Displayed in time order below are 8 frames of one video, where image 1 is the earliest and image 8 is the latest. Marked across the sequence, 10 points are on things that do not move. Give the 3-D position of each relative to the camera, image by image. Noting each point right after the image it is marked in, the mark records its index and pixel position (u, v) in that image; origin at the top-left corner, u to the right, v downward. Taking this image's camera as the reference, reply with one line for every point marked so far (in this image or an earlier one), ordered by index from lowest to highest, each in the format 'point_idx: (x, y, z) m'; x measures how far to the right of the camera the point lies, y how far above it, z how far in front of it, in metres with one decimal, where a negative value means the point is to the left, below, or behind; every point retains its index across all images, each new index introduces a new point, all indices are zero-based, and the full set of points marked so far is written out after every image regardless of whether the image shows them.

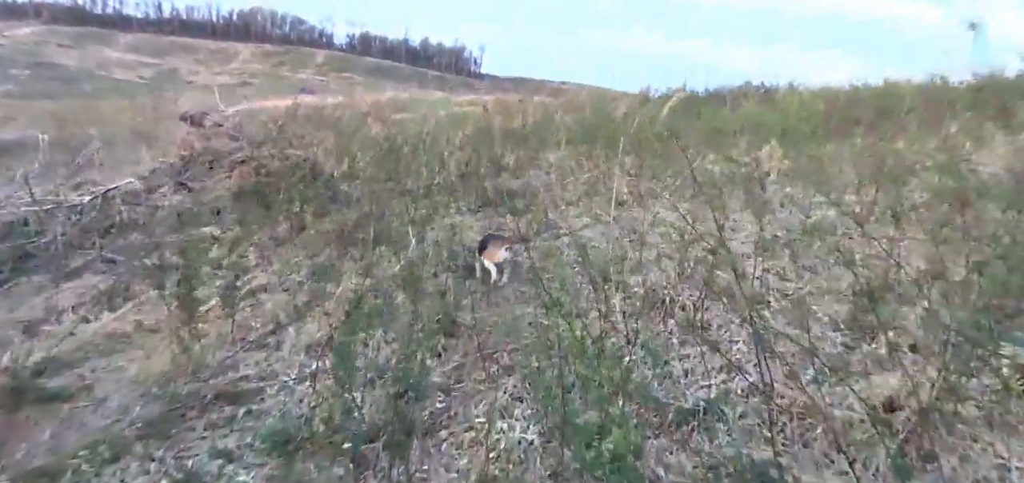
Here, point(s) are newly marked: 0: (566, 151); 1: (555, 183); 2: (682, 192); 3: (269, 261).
0: (+0.8, +1.4, +9.0) m
1: (+0.6, +0.7, +7.6) m
2: (+1.8, +0.5, +6.2) m
3: (-1.9, -0.2, +4.6) m
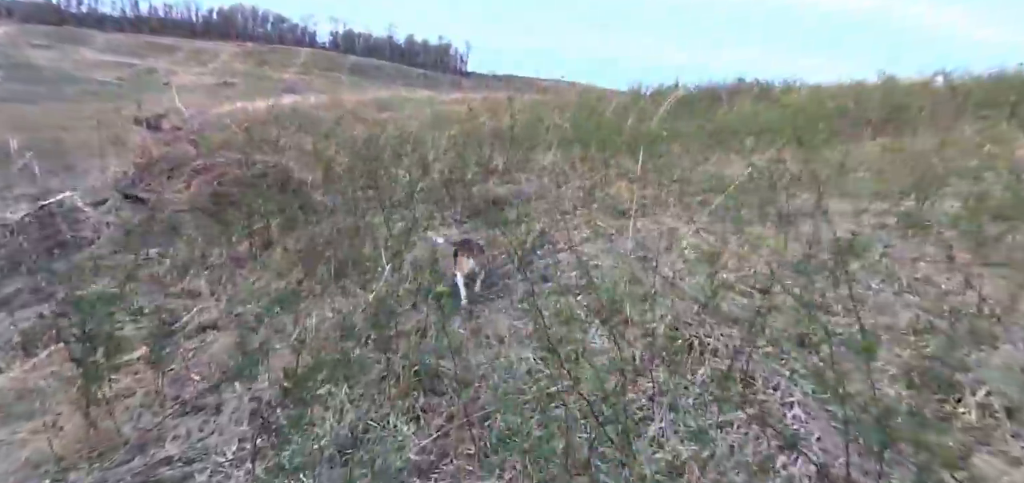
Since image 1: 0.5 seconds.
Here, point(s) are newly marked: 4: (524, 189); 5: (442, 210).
0: (+0.7, +1.3, +8.4) m
1: (+0.4, +0.6, +7.0) m
2: (+1.7, +0.4, +5.7) m
3: (-2.0, -0.3, +4.1) m
4: (+0.2, +0.6, +7.0) m
5: (-0.7, +0.3, +5.9) m
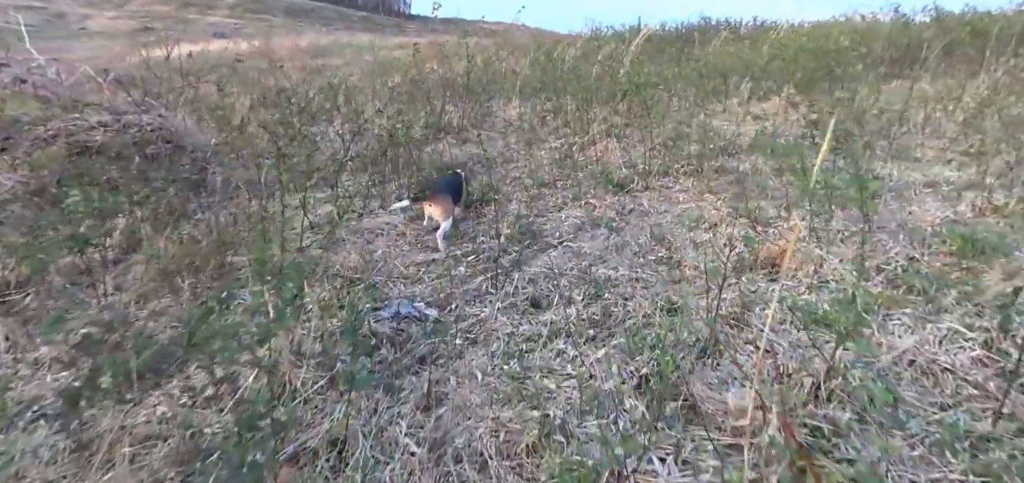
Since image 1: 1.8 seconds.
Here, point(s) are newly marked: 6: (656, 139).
0: (+0.2, +1.6, +7.0) m
1: (+0.1, +0.8, +5.6) m
2: (+1.4, +0.6, +4.4) m
3: (-2.1, -0.4, +2.6) m
4: (-0.2, +0.8, +5.6) m
5: (-1.0, +0.4, +4.4) m
6: (+1.3, +0.9, +5.3) m
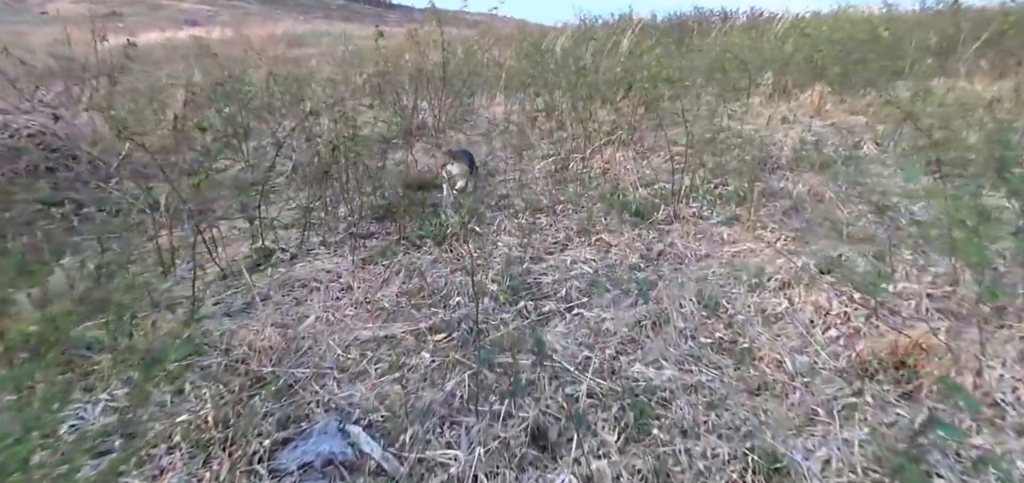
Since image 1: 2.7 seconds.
0: (0.0, +1.4, +5.9) m
1: (-0.1, +0.6, +4.6) m
2: (+1.4, +0.3, +3.5) m
3: (-2.1, -0.7, +1.5) m
4: (-0.3, +0.6, +4.6) m
5: (-1.1, +0.2, +3.4) m
6: (+1.2, +0.7, +4.3) m
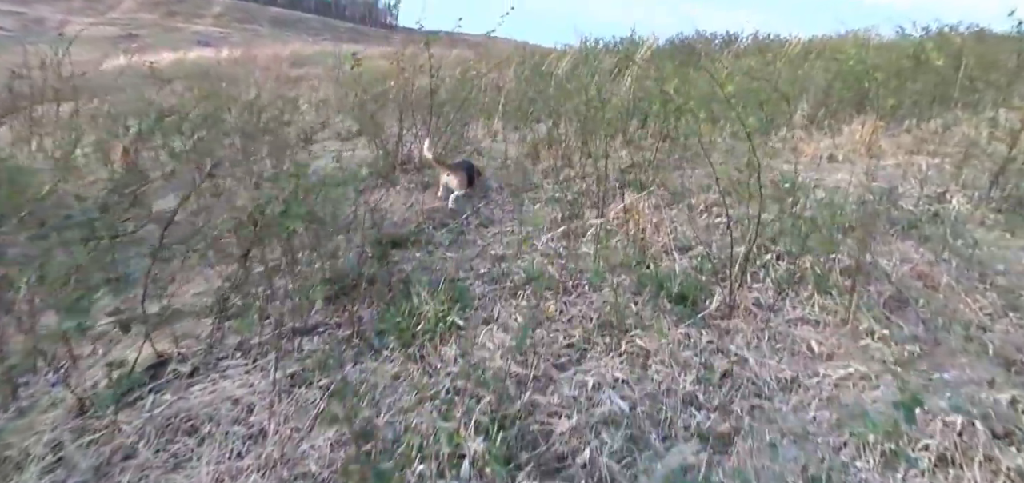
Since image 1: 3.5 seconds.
0: (0.0, +0.9, +5.1) m
1: (-0.1, +0.2, +3.7) m
2: (+1.3, -0.1, +2.6) m
3: (-2.1, -1.1, +0.6) m
4: (-0.3, +0.1, +3.7) m
5: (-1.1, -0.2, +2.5) m
6: (+1.2, +0.2, +3.5) m
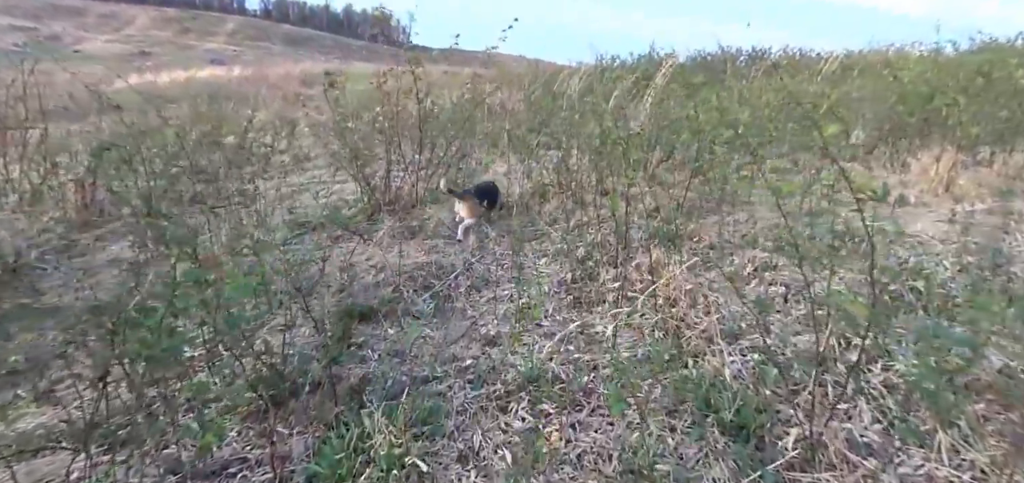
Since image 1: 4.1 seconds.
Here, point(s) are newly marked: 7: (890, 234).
0: (0.0, +0.5, +4.4) m
1: (-0.1, -0.2, +3.1) m
2: (+1.3, -0.4, +1.9) m
3: (-2.2, -1.3, -0.1) m
4: (-0.3, -0.2, +3.0) m
5: (-1.1, -0.5, +1.9) m
6: (+1.2, -0.1, +2.8) m
7: (+1.9, 0.0, +2.8) m
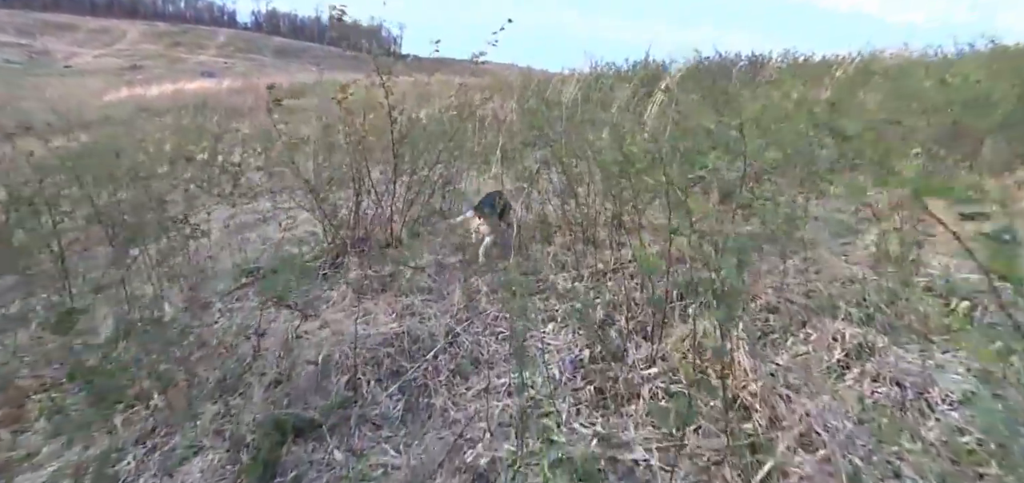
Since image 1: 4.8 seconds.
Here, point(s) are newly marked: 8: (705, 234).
0: (0.0, +0.3, +3.7) m
1: (-0.1, -0.4, +2.3) m
2: (+1.3, -0.6, +1.1) m
3: (-2.2, -1.6, -0.9) m
4: (-0.4, -0.5, +2.3) m
5: (-1.1, -0.8, +1.1) m
6: (+1.2, -0.3, +2.0) m
7: (+1.9, -0.2, +2.1) m
8: (+0.9, 0.0, +2.8) m
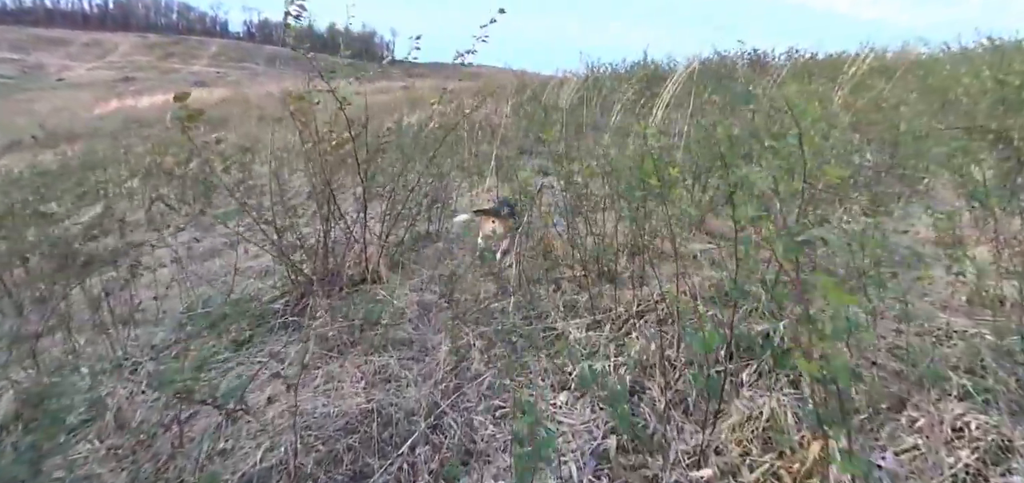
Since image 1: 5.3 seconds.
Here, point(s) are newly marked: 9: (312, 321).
0: (0.0, +0.1, +3.1) m
1: (-0.1, -0.6, +1.8) m
2: (+1.3, -0.7, +0.6) m
3: (-2.2, -1.7, -1.4) m
4: (-0.4, -0.6, +1.7) m
5: (-1.1, -1.0, +0.5) m
6: (+1.2, -0.5, +1.5) m
7: (+1.9, -0.3, +1.5) m
8: (+0.9, -0.2, +2.2) m
9: (-0.9, -0.4, +2.4) m
